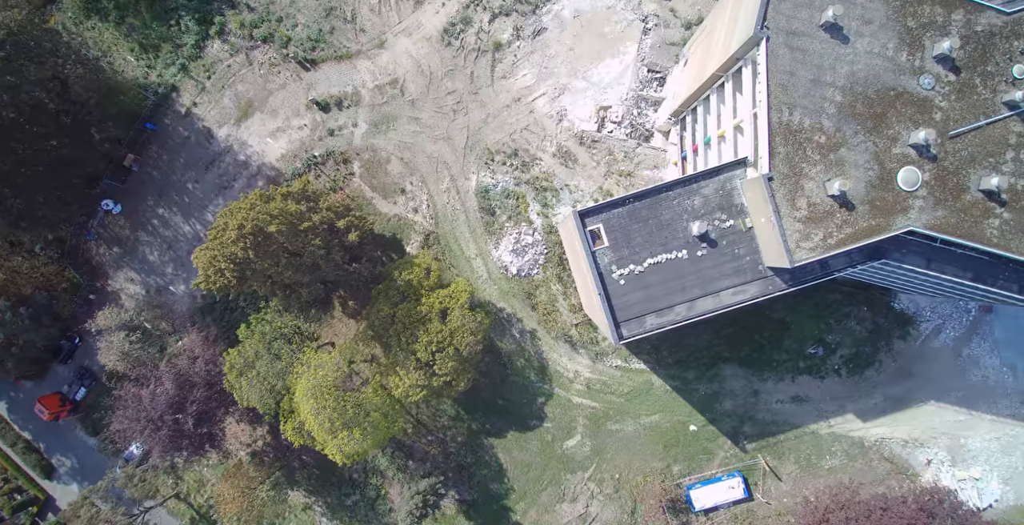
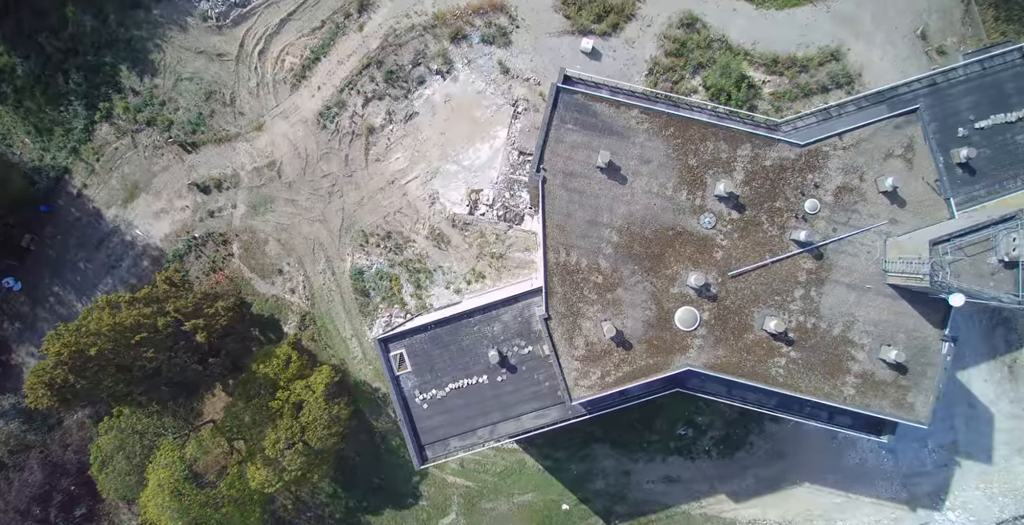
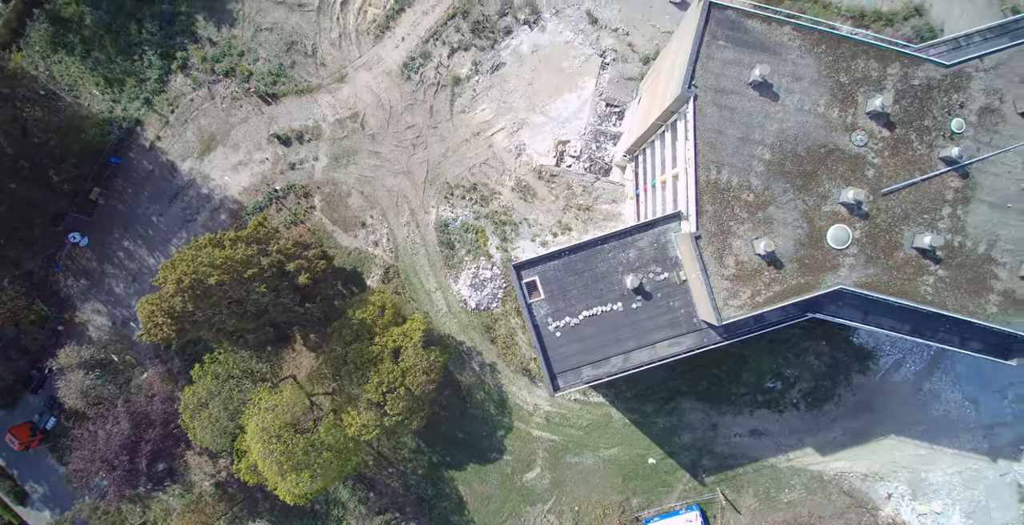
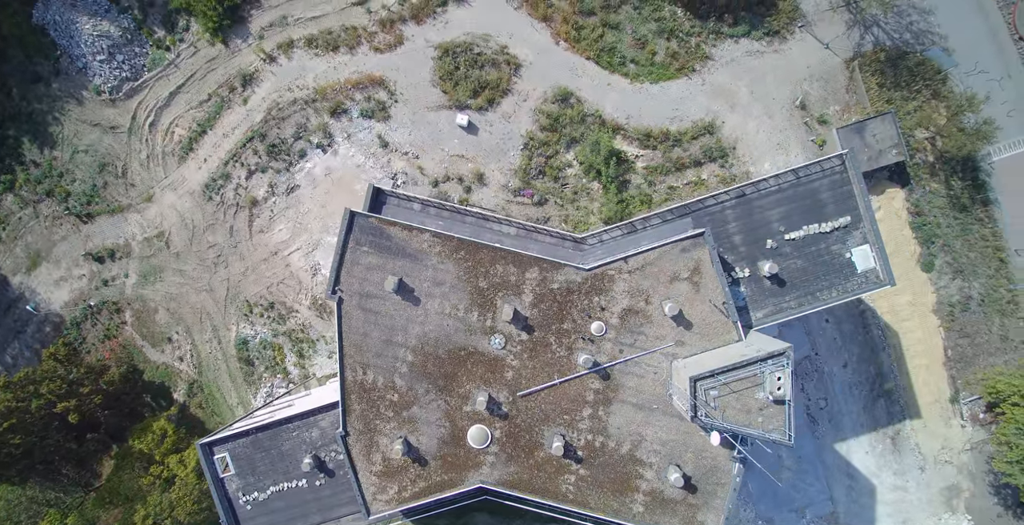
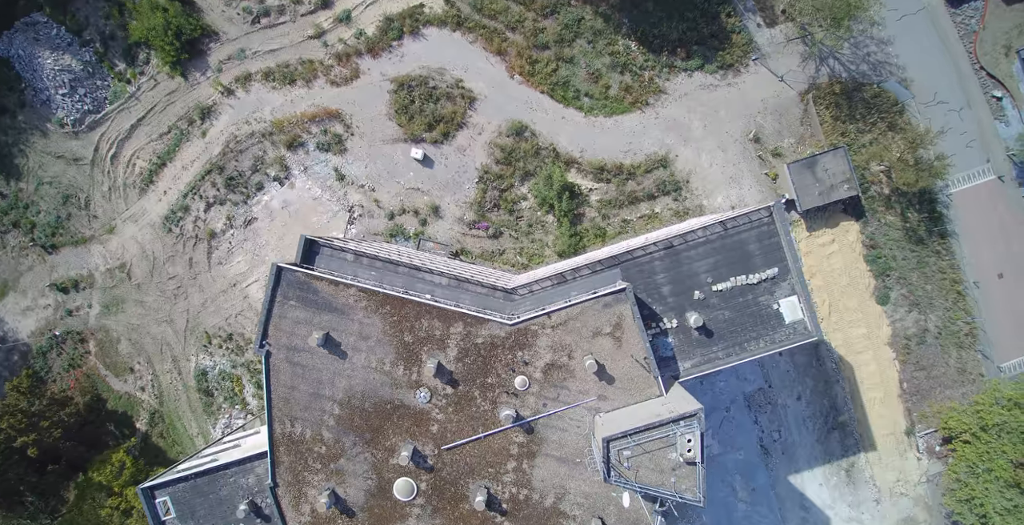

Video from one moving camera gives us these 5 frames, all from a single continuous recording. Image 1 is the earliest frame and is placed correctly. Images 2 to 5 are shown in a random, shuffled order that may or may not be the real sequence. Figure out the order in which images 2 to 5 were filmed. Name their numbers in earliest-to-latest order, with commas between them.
3, 2, 4, 5
